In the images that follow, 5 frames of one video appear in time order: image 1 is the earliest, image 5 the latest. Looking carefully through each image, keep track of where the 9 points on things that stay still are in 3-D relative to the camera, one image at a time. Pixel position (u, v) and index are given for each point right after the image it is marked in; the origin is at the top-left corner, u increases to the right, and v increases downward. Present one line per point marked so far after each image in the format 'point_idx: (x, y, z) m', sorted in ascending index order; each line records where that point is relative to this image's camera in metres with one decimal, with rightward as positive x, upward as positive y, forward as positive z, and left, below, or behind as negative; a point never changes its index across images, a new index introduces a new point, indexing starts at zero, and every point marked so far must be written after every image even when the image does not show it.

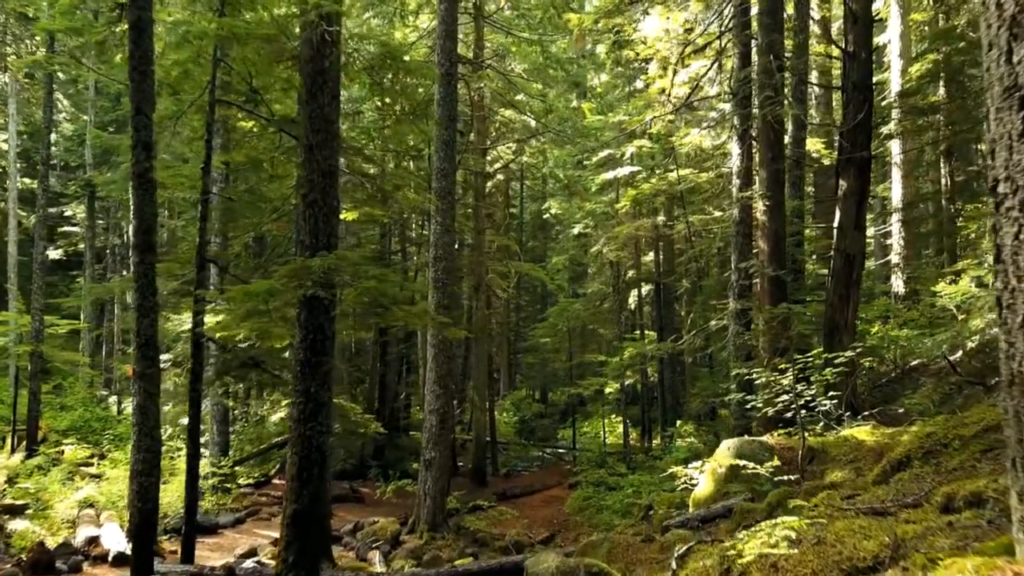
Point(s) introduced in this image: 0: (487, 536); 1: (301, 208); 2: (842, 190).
0: (-0.4, -4.1, +13.3) m
1: (-1.7, +0.6, +6.3) m
2: (+4.4, +1.3, +10.8) m
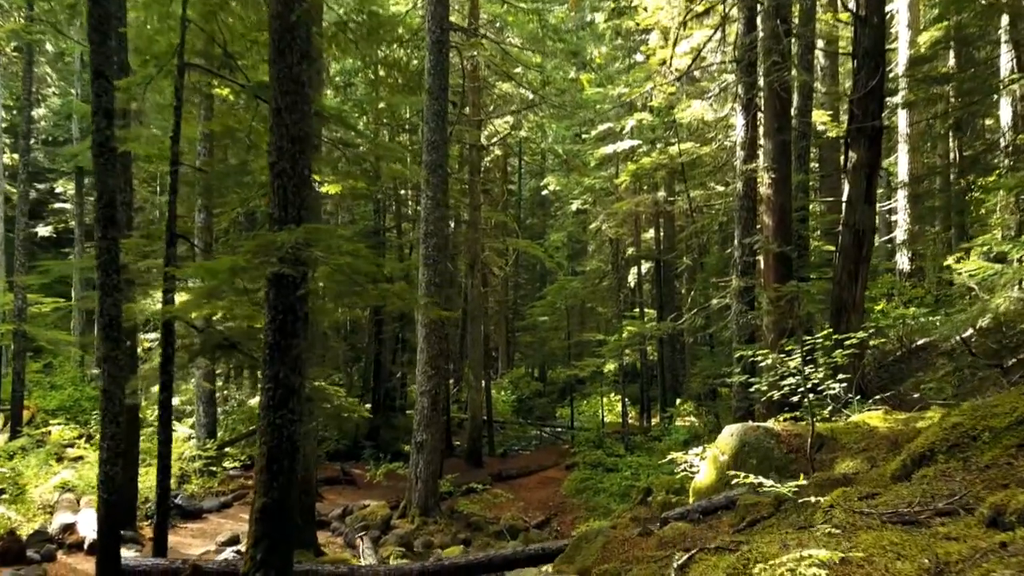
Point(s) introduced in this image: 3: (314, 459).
0: (-0.5, -3.7, +13.0) m
1: (-1.8, +0.8, +5.8) m
2: (+4.3, +1.6, +10.3) m
3: (-2.4, -2.1, +9.8) m
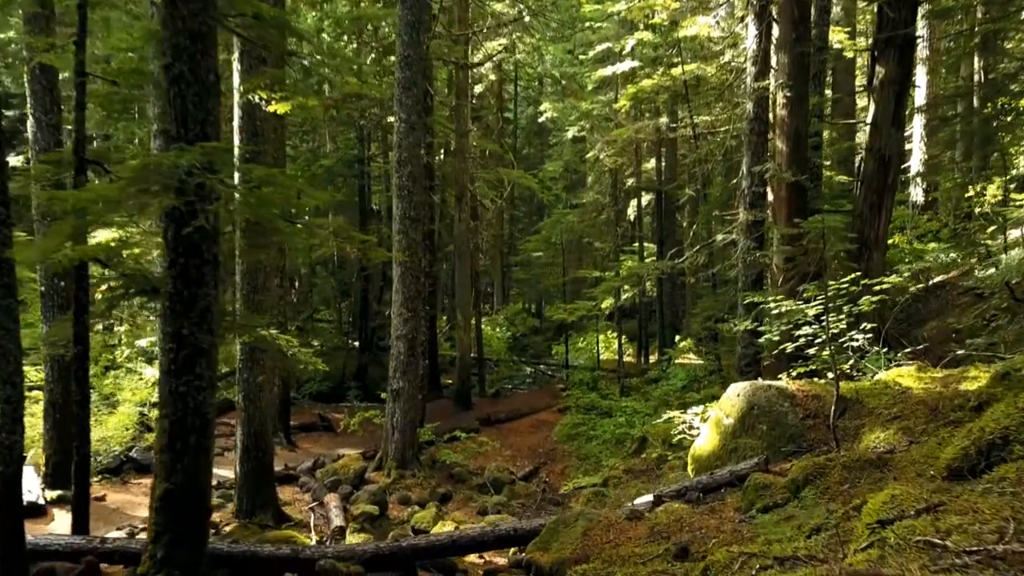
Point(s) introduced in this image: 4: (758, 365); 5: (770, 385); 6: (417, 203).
0: (-0.7, -2.8, +12.1) m
1: (-2.0, +1.2, +4.6) m
2: (+4.1, +2.3, +9.0) m
3: (-2.6, -1.4, +8.8) m
4: (+3.0, -0.9, +9.8) m
5: (+2.0, -0.8, +6.3) m
6: (-1.3, +1.2, +11.4) m
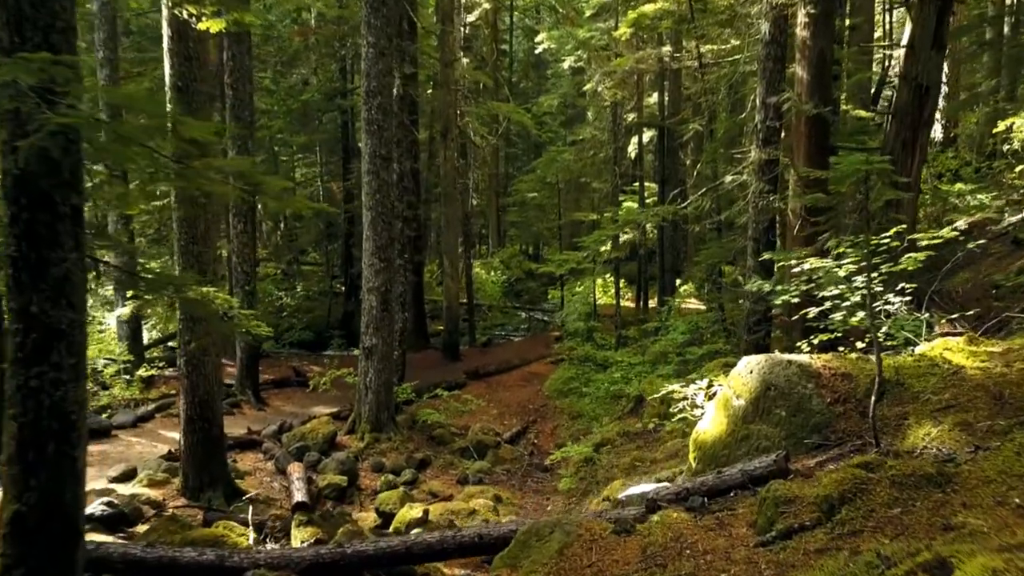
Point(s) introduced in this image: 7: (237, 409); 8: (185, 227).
0: (-0.9, -2.0, +11.2) m
1: (-2.2, +1.3, +3.4) m
2: (+3.9, +2.8, +7.7) m
3: (-2.8, -0.9, +7.8) m
4: (+2.8, -0.4, +8.8) m
5: (+1.8, -0.5, +5.2) m
6: (-1.5, +1.9, +10.2) m
7: (-4.0, -1.8, +11.7) m
8: (-3.0, +0.6, +7.5) m
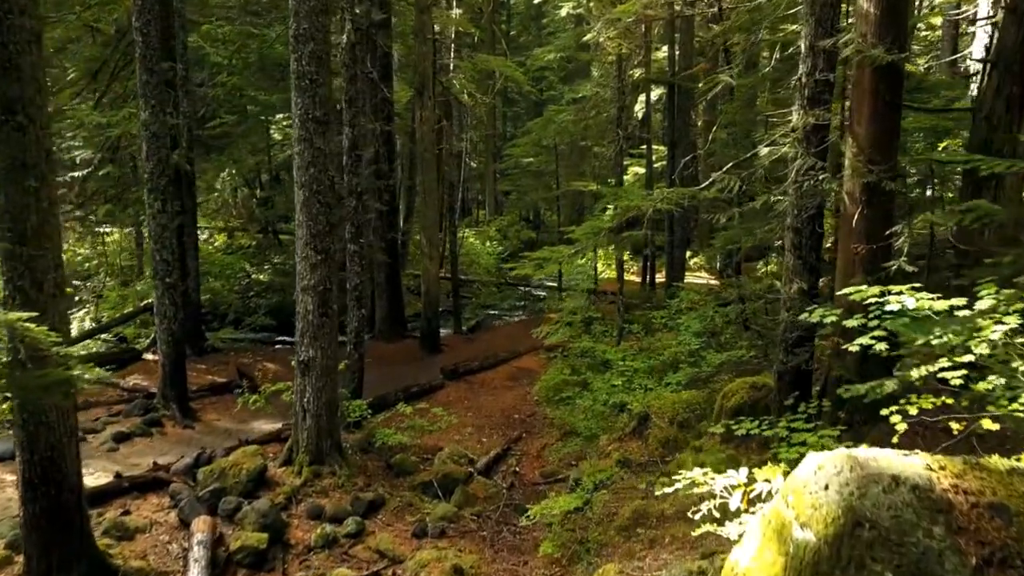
0: (-1.2, -2.0, +9.2) m
1: (-2.5, +1.0, +1.3) m
2: (+3.6, +2.7, +5.4) m
3: (-3.1, -1.0, +5.8) m
4: (+2.5, -0.4, +6.6) m
5: (+1.5, -0.7, +3.1) m
6: (-1.8, +1.9, +8.0) m
7: (-4.3, -1.7, +9.7) m
8: (-3.3, +0.4, +5.3) m
